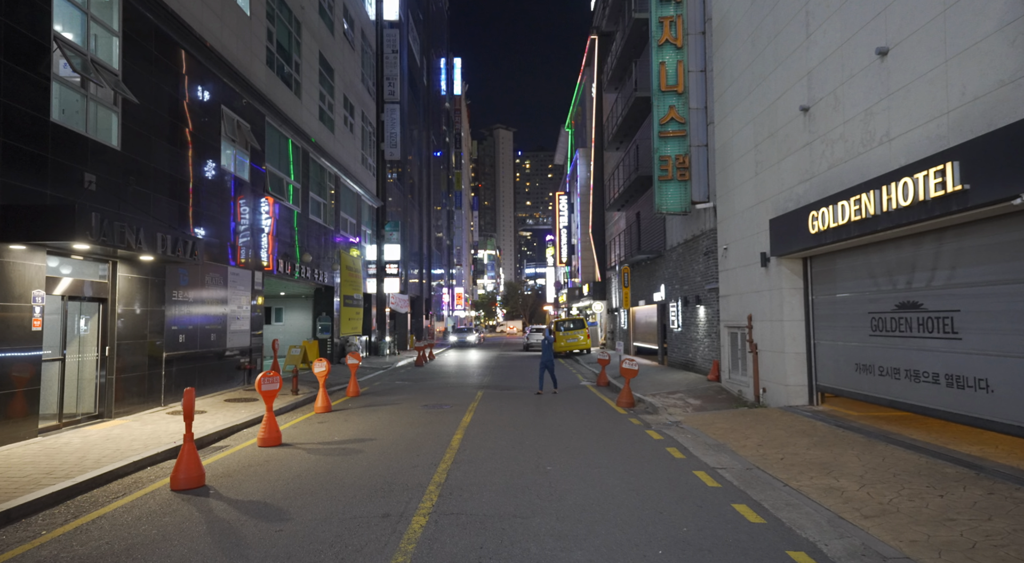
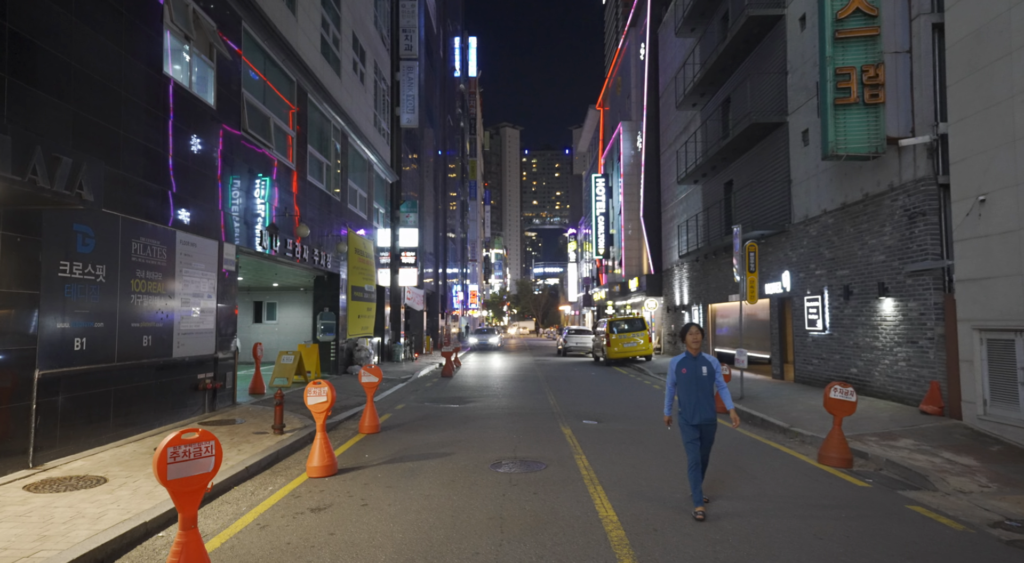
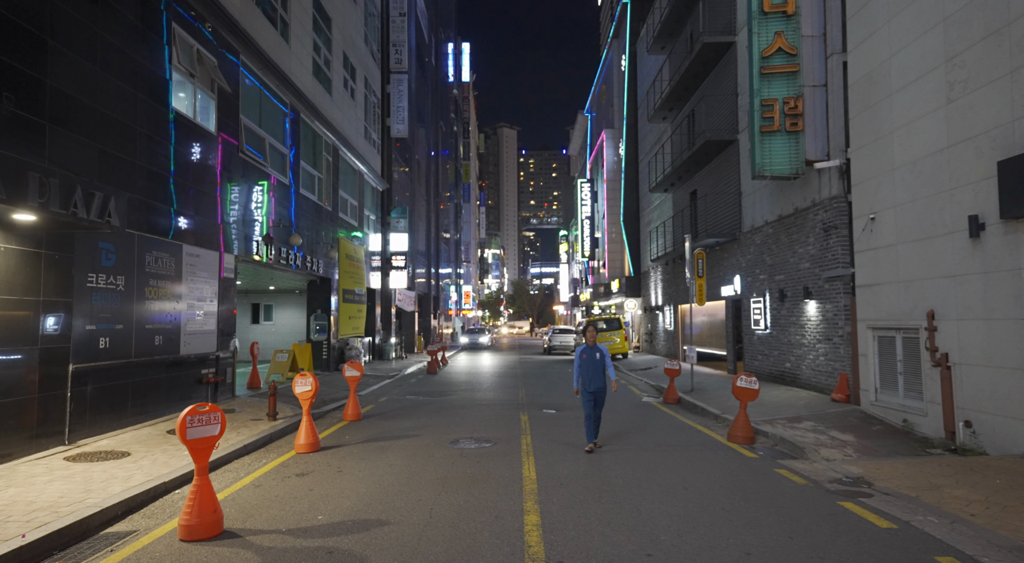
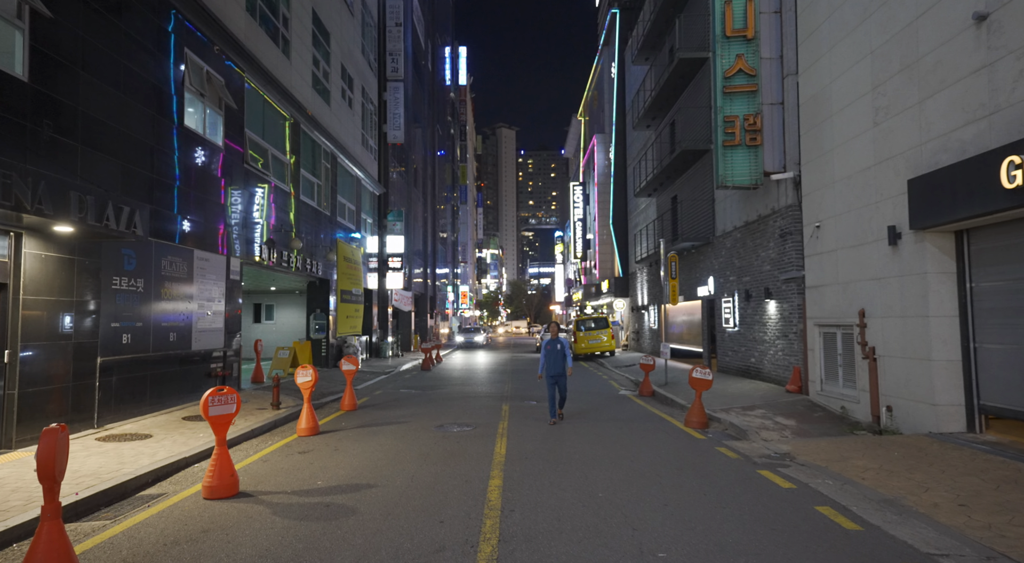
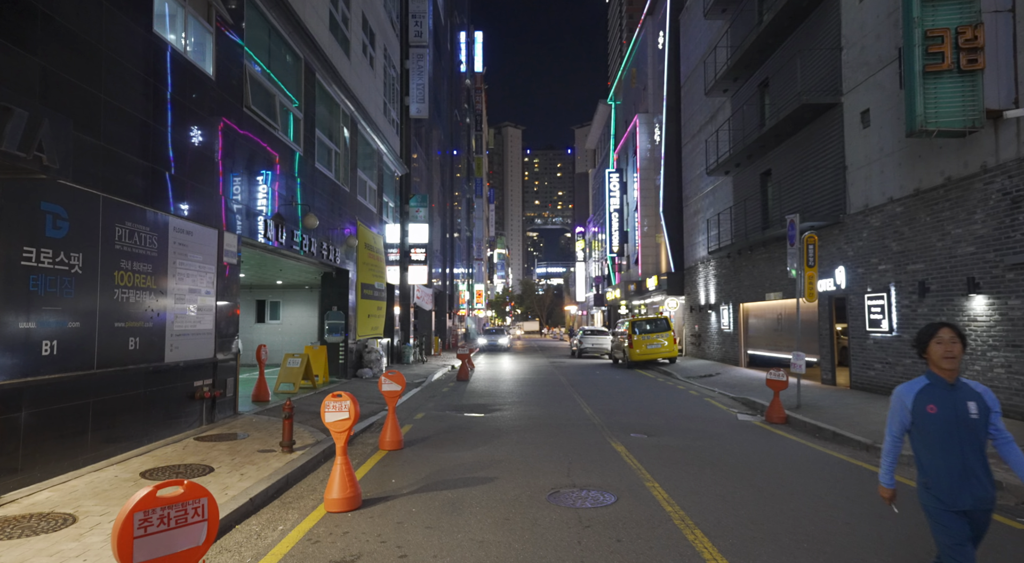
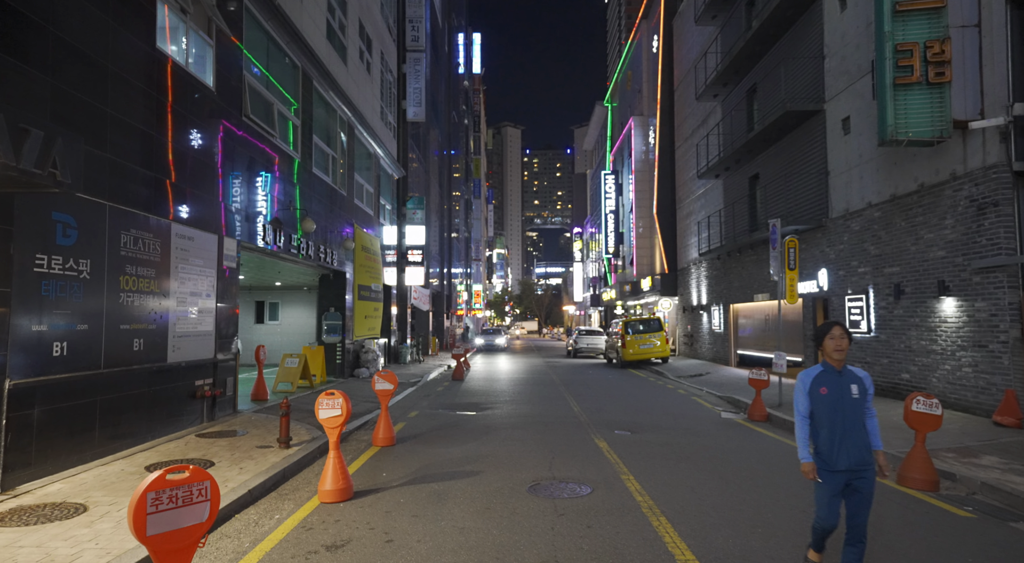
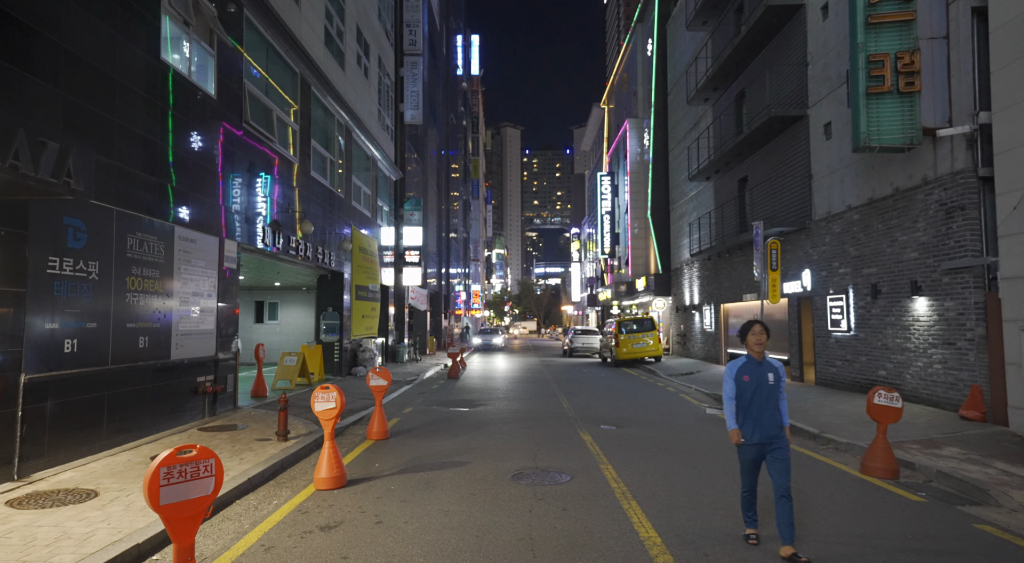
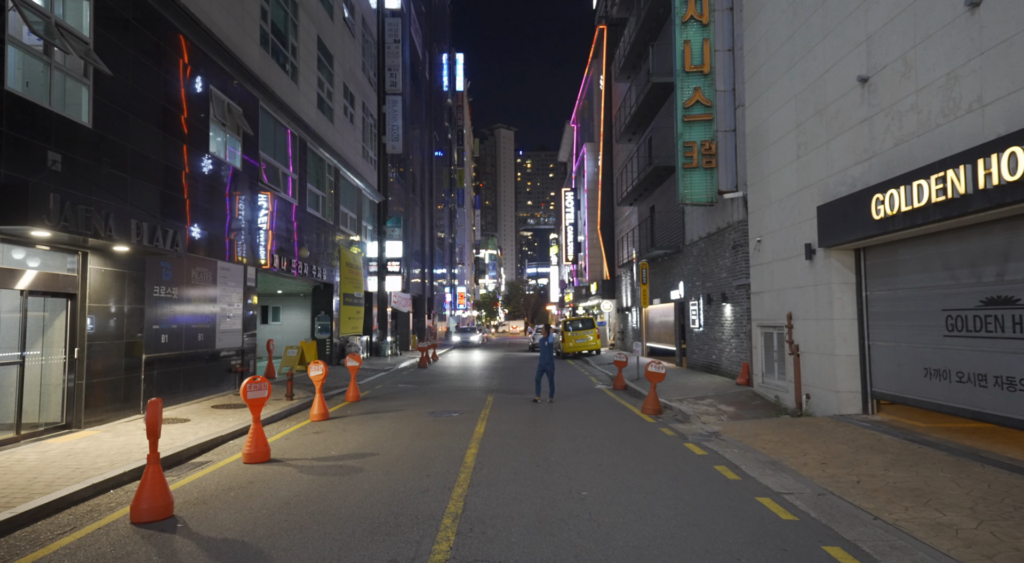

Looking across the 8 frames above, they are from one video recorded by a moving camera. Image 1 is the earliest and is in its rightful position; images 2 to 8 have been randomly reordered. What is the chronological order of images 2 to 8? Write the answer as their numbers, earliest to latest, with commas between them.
8, 4, 3, 2, 7, 6, 5
